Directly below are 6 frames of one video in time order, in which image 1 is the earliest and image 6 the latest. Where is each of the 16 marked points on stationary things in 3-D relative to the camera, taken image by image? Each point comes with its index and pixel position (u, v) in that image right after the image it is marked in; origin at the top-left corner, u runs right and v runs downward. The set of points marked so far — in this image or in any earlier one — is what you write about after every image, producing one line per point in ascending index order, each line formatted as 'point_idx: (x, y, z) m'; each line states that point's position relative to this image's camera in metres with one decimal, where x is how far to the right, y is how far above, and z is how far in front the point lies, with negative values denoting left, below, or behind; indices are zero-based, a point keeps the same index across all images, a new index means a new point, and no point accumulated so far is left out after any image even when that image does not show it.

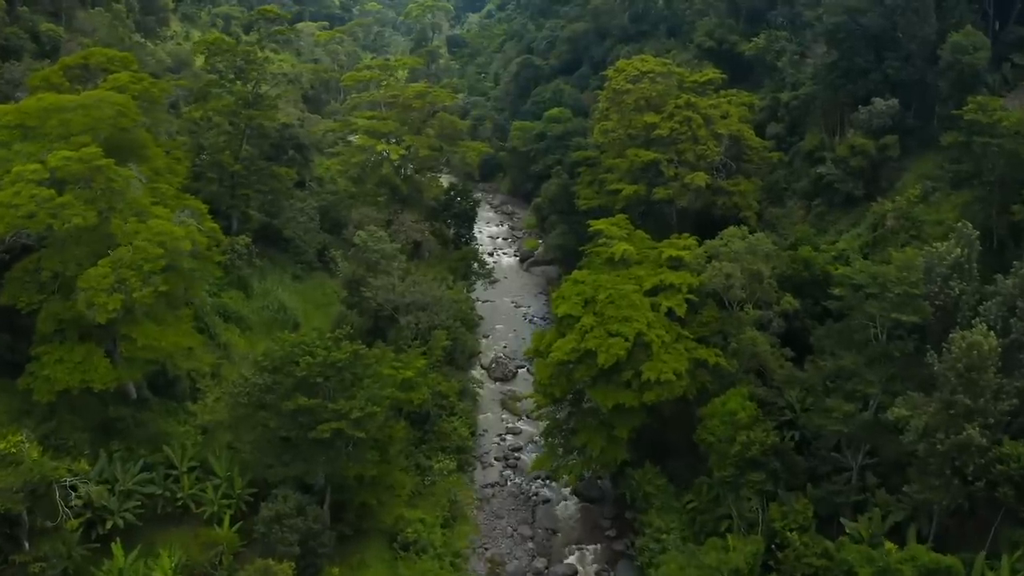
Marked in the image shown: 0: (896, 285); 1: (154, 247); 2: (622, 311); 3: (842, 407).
0: (+8.0, 0.0, +16.5) m
1: (-7.3, +0.8, +16.0) m
2: (+2.5, -0.5, +17.8) m
3: (+7.0, -2.6, +16.8) m
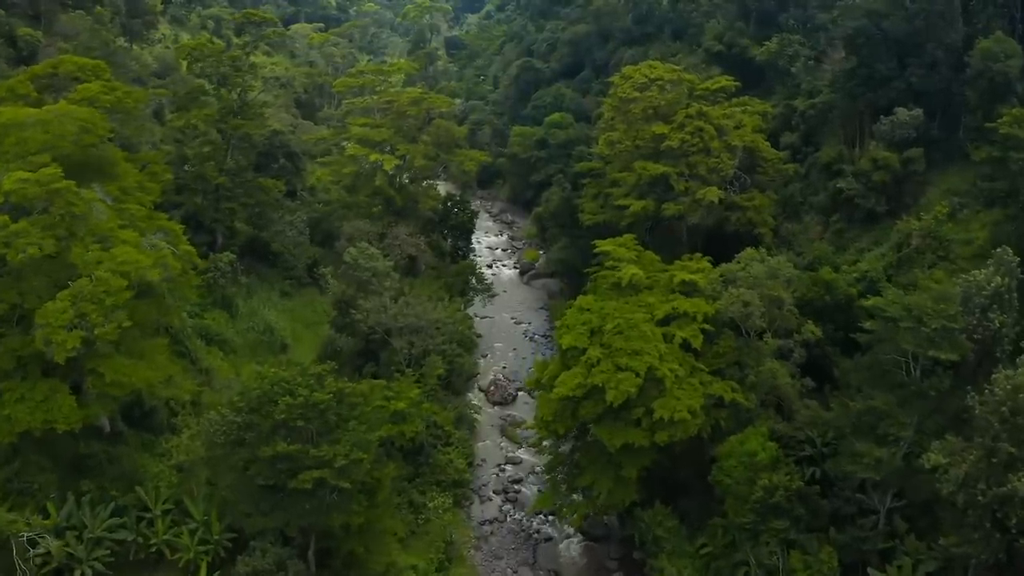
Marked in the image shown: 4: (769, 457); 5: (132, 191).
0: (+8.0, -0.6, +15.1) m
1: (-7.3, +0.2, +14.6) m
2: (+2.5, -1.1, +16.3) m
3: (+7.0, -3.2, +15.4) m
4: (+5.3, -3.5, +16.4) m
5: (-8.4, +2.1, +17.4) m
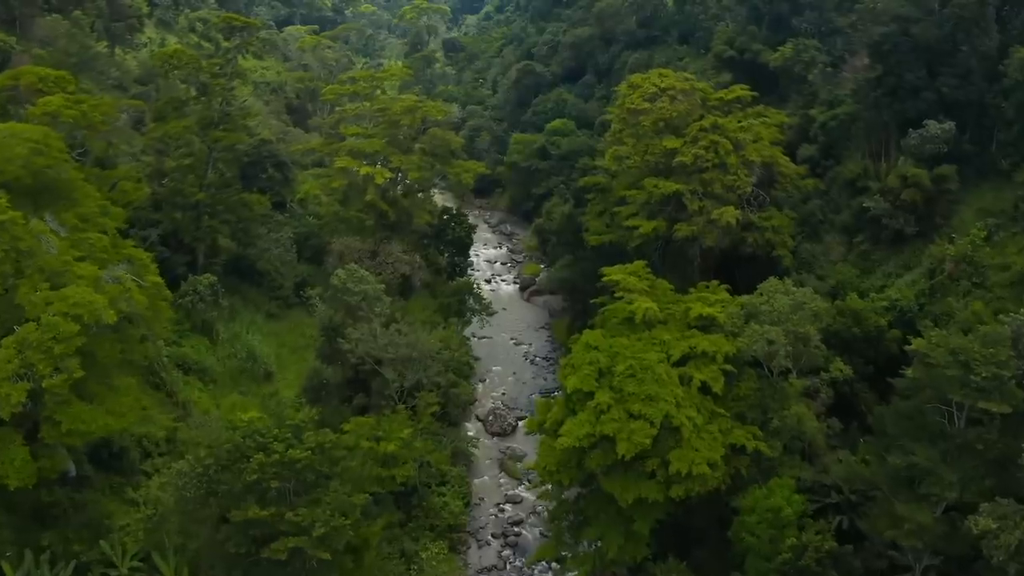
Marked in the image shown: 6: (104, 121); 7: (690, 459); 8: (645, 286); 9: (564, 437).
0: (+8.0, -1.3, +13.5) m
1: (-7.3, -0.5, +13.0) m
2: (+2.5, -1.9, +14.7) m
3: (+7.0, -3.9, +13.8) m
4: (+5.3, -4.2, +14.8) m
5: (-8.4, +1.4, +15.8) m
6: (-9.7, +4.0, +18.8) m
7: (+3.2, -3.1, +14.2) m
8: (+2.9, 0.0, +17.3) m
9: (+1.0, -2.8, +14.7) m
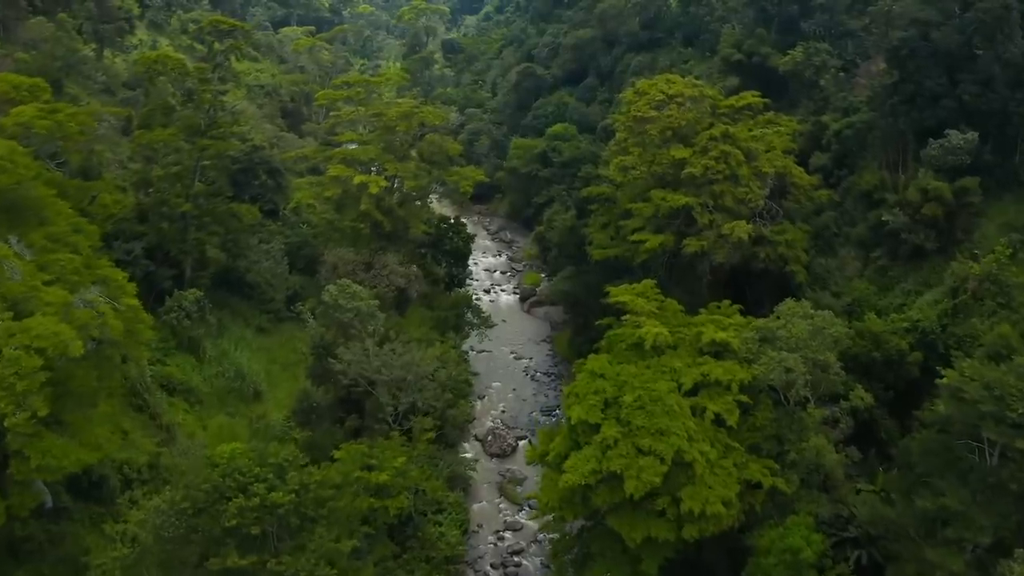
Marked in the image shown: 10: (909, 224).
0: (+8.0, -1.7, +12.5) m
1: (-7.3, -1.0, +12.0) m
2: (+2.5, -2.3, +13.8) m
3: (+7.0, -4.3, +12.8) m
4: (+5.3, -4.6, +13.8) m
5: (-8.4, +1.0, +14.8) m
6: (-9.7, +3.5, +17.8) m
7: (+3.2, -3.5, +13.2) m
8: (+2.9, -0.4, +16.3) m
9: (+1.0, -3.2, +13.8) m
10: (+9.8, +1.6, +19.6) m
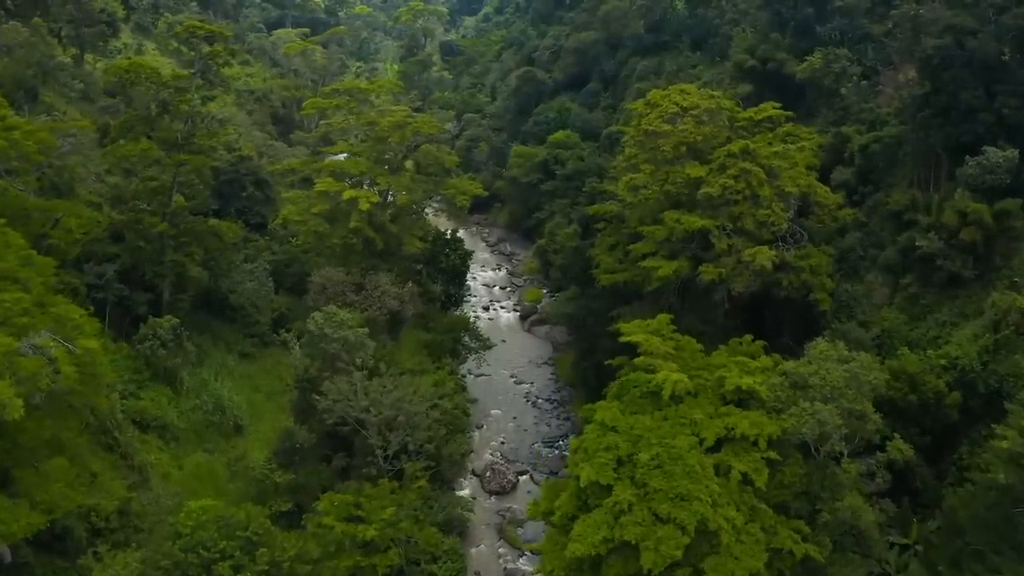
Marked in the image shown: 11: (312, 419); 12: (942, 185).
0: (+8.0, -2.4, +11.0) m
1: (-7.2, -1.7, +10.5) m
2: (+2.5, -3.0, +12.2) m
3: (+7.0, -5.0, +11.2) m
4: (+5.3, -5.3, +12.3) m
5: (-8.4, +0.3, +13.3) m
6: (-9.7, +2.8, +16.3) m
7: (+3.2, -4.2, +11.7) m
8: (+2.9, -1.1, +14.7) m
9: (+1.0, -3.9, +12.2) m
10: (+9.8, +0.9, +18.0) m
11: (-4.8, -3.1, +19.1) m
12: (+10.4, +2.5, +19.3) m
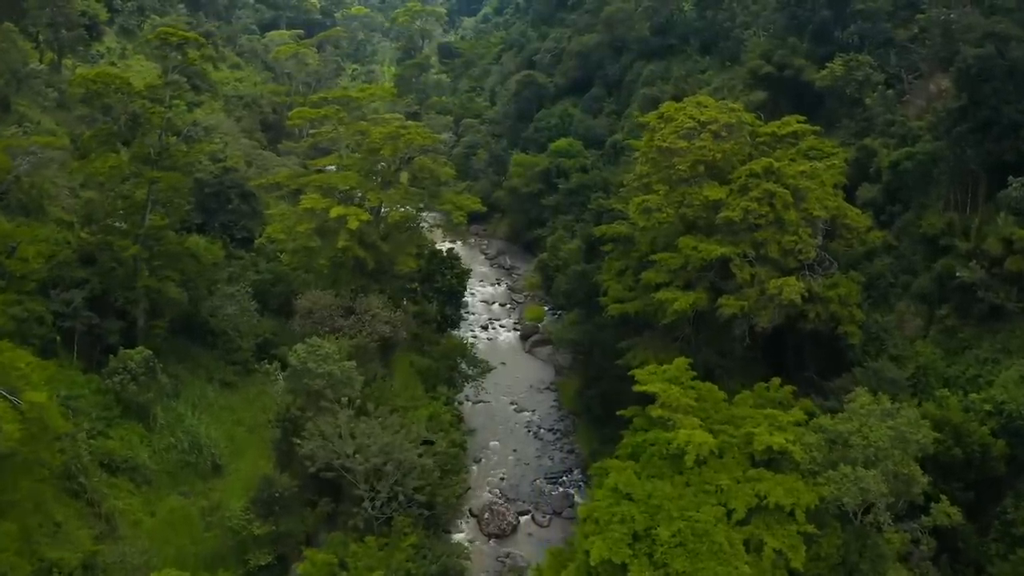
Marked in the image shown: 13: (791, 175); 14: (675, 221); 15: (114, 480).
0: (+8.0, -3.1, +9.4) m
1: (-7.2, -2.4, +8.9) m
2: (+2.5, -3.7, +10.6) m
3: (+7.0, -5.7, +9.7) m
4: (+5.3, -6.0, +10.7) m
5: (-8.4, -0.4, +11.7) m
6: (-9.7, +2.1, +14.7) m
7: (+3.2, -4.9, +10.1) m
8: (+2.9, -1.8, +13.2) m
9: (+1.0, -4.6, +10.6) m
10: (+9.8, +0.2, +16.5) m
11: (-4.8, -3.8, +17.5) m
12: (+10.5, +1.8, +17.7) m
13: (+5.9, +2.4, +17.0) m
14: (+3.6, +1.5, +17.6) m
15: (-9.0, -4.3, +17.8) m
